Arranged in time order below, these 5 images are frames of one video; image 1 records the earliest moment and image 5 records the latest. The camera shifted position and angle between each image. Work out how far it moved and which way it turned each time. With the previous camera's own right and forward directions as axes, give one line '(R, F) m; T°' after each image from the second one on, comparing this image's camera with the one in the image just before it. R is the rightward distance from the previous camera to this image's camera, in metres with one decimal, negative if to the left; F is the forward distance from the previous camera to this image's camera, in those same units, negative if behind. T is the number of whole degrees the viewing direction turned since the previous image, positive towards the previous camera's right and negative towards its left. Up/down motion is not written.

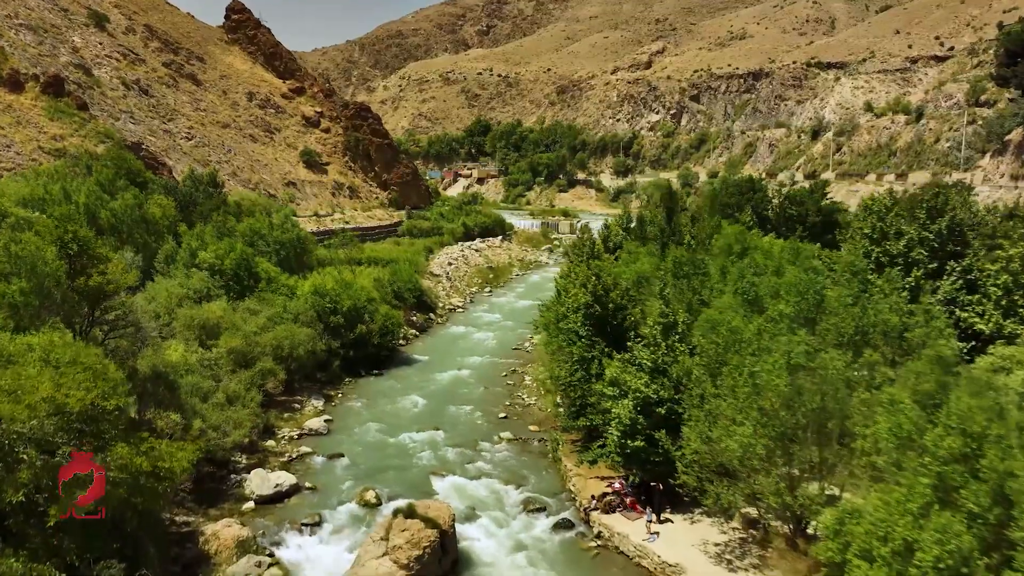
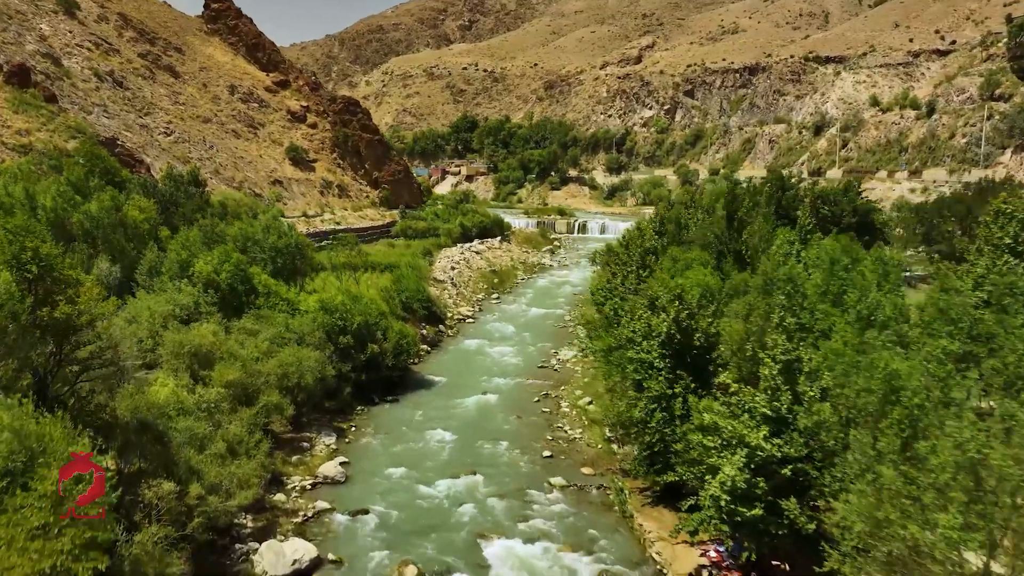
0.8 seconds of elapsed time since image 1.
(-1.0, +1.9) m; +2°
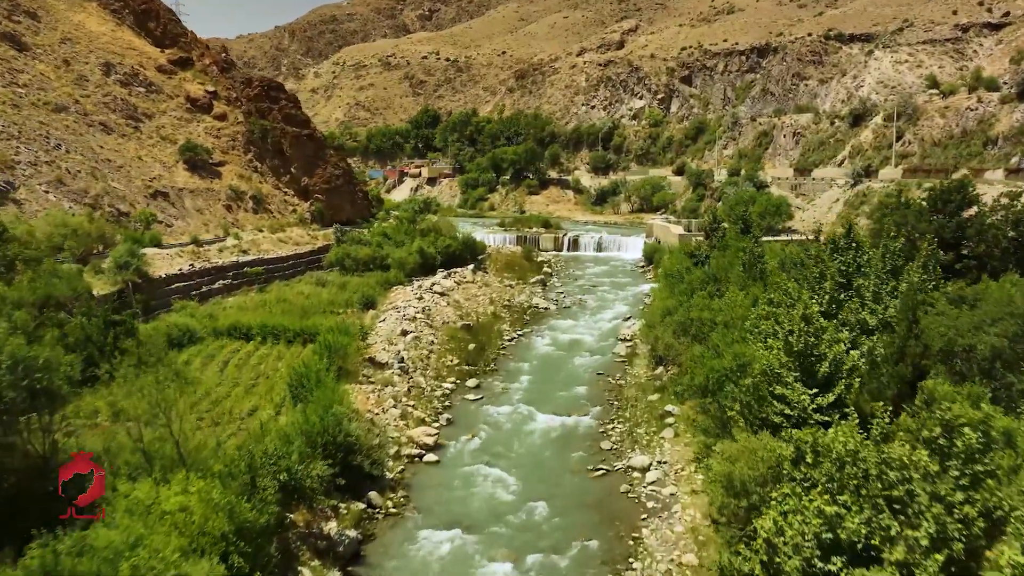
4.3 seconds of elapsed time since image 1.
(-0.4, +9.6) m; +3°
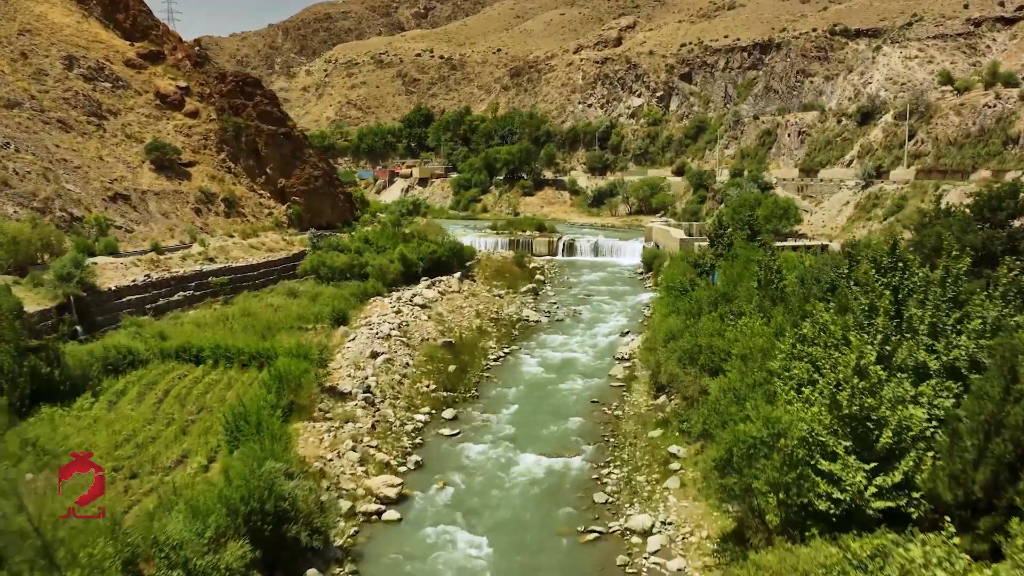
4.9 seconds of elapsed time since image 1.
(+0.3, +1.9) m; 0°
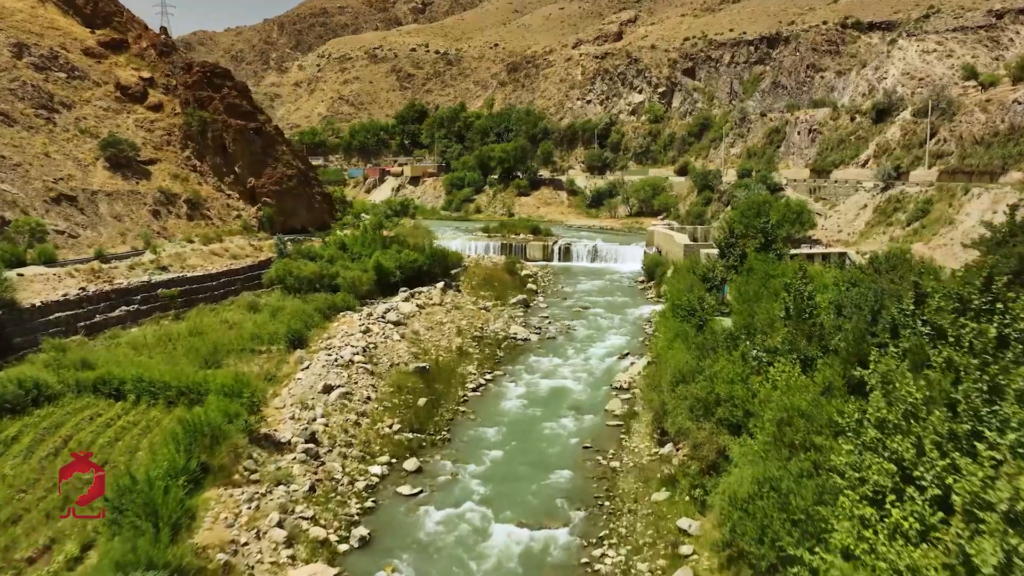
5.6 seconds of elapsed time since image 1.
(+0.4, +2.3) m; 0°
